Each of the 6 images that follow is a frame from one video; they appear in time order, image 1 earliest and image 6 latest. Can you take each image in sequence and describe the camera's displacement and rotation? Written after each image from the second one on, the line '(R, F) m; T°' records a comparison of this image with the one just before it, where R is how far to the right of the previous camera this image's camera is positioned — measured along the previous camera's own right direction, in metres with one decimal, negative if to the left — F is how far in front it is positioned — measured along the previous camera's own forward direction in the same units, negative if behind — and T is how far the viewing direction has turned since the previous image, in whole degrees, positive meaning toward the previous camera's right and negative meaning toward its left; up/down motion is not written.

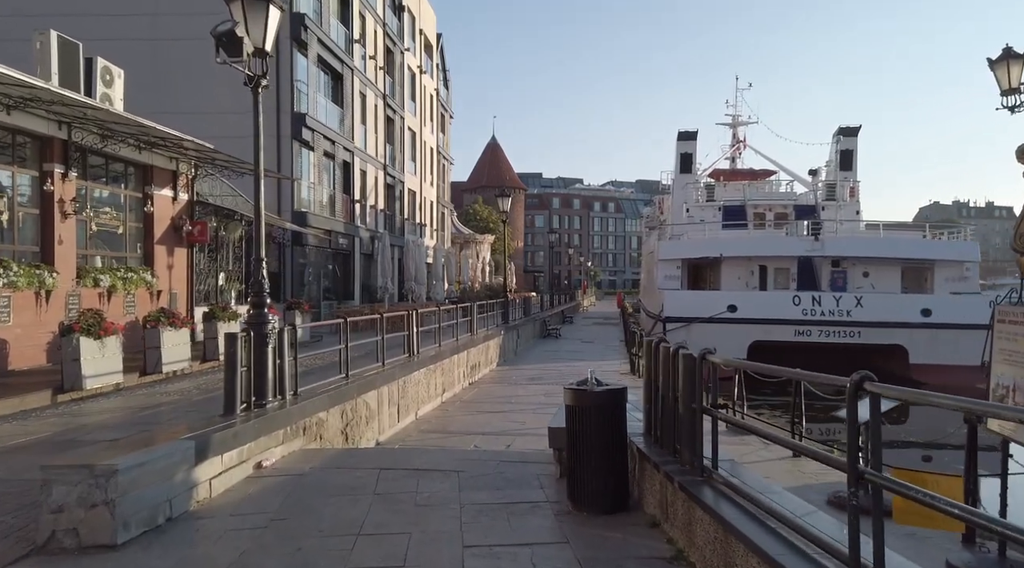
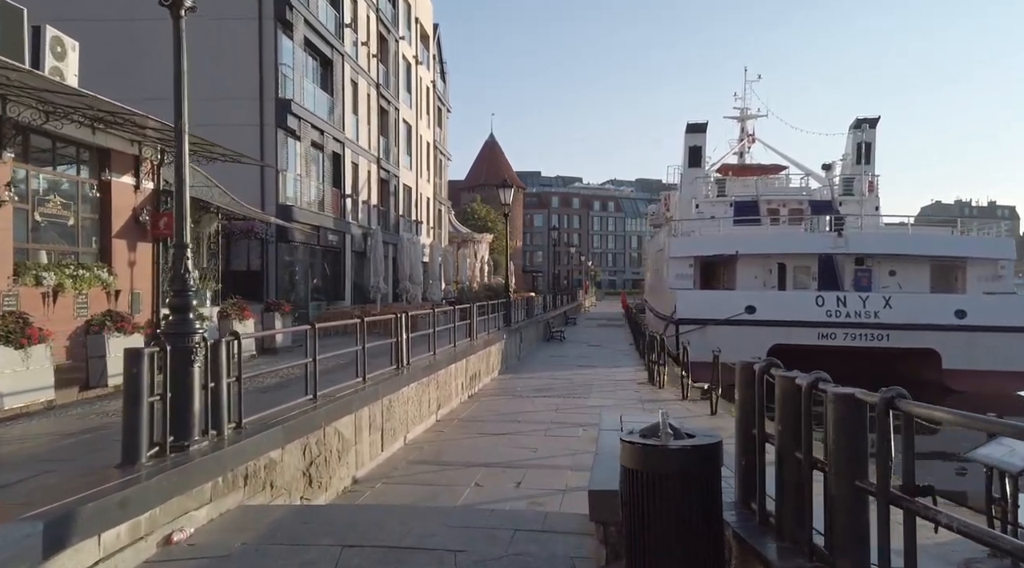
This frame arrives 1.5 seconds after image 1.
(-0.1, +1.7) m; 0°
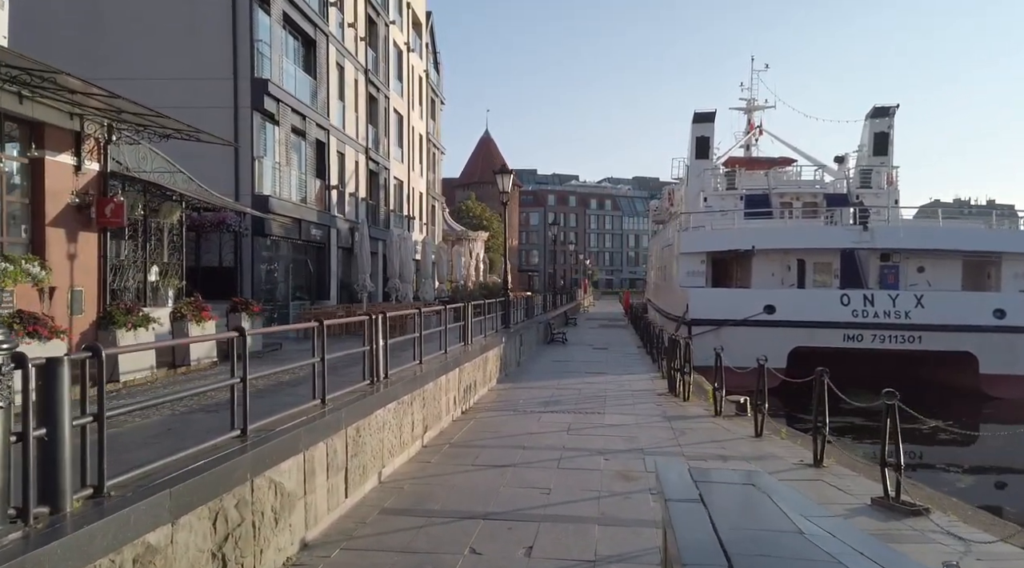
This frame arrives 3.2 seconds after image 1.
(-0.1, +1.9) m; 0°
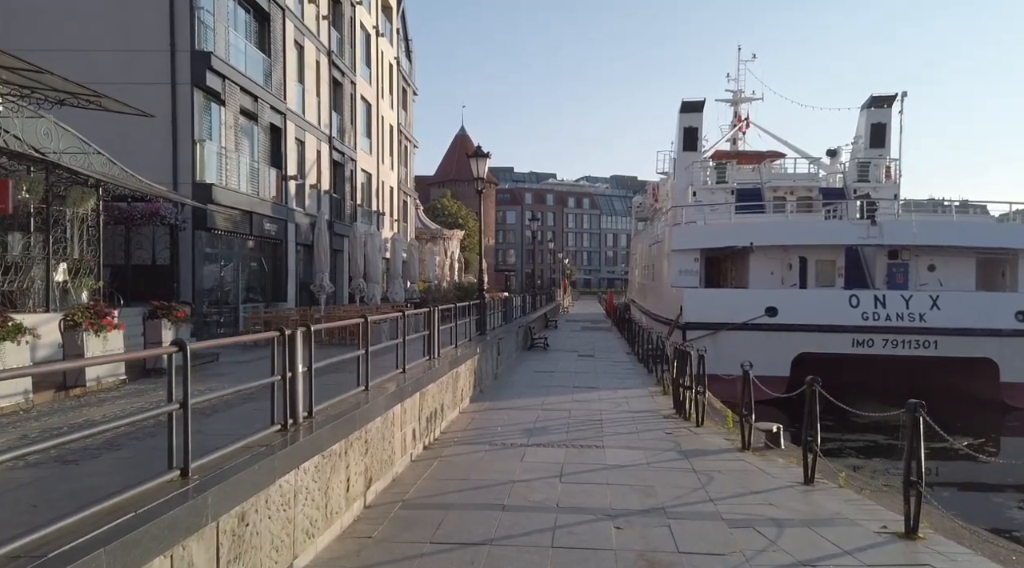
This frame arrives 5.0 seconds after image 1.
(0.0, +2.1) m; +2°
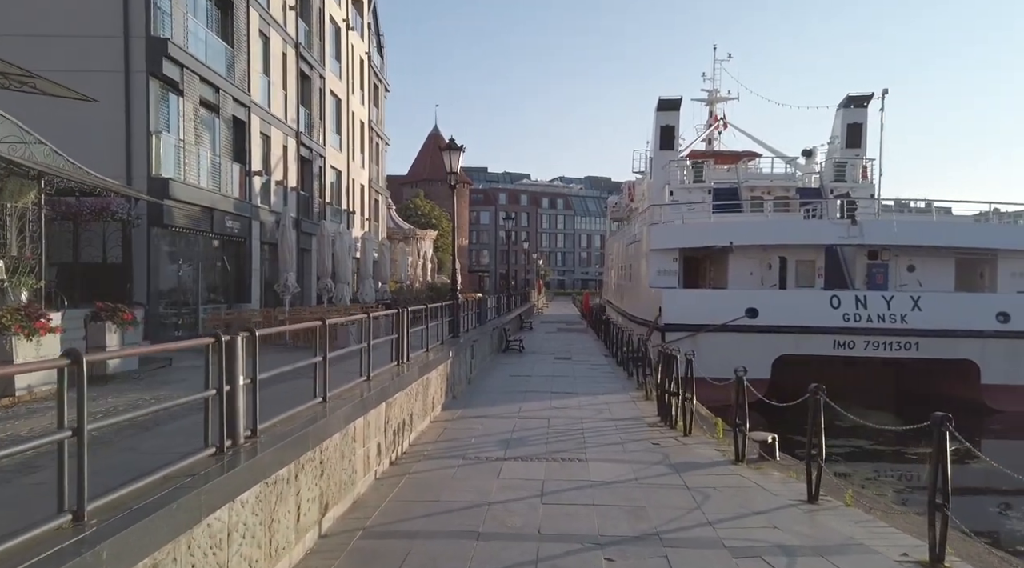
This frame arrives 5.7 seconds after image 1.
(0.0, +0.7) m; +2°
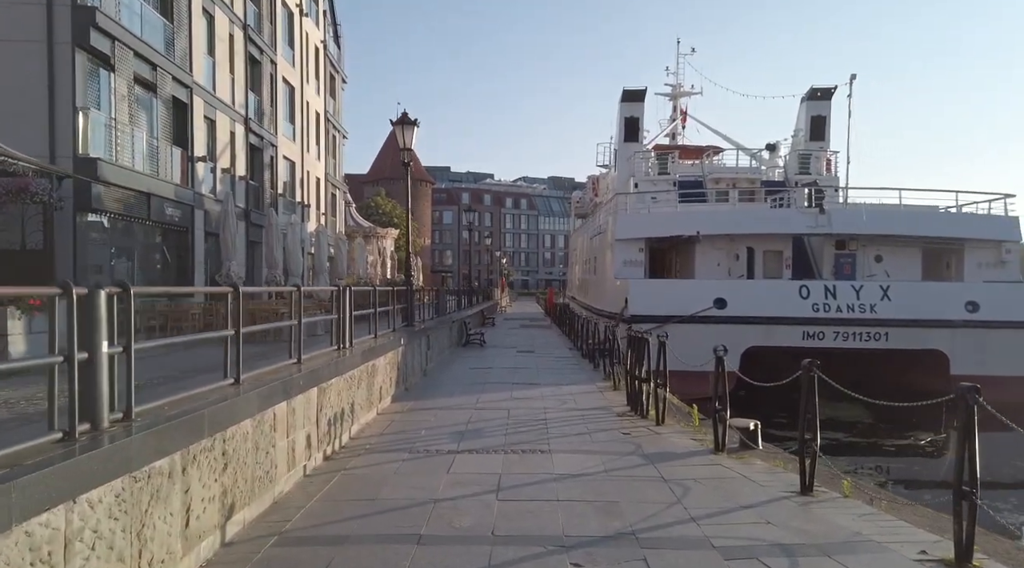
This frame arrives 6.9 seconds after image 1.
(+0.1, +0.9) m; +3°
